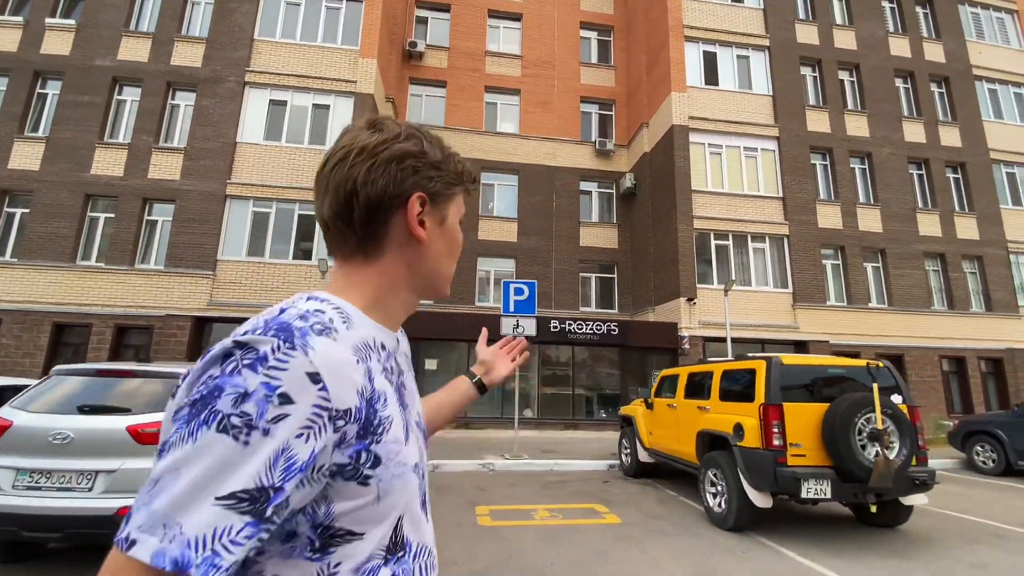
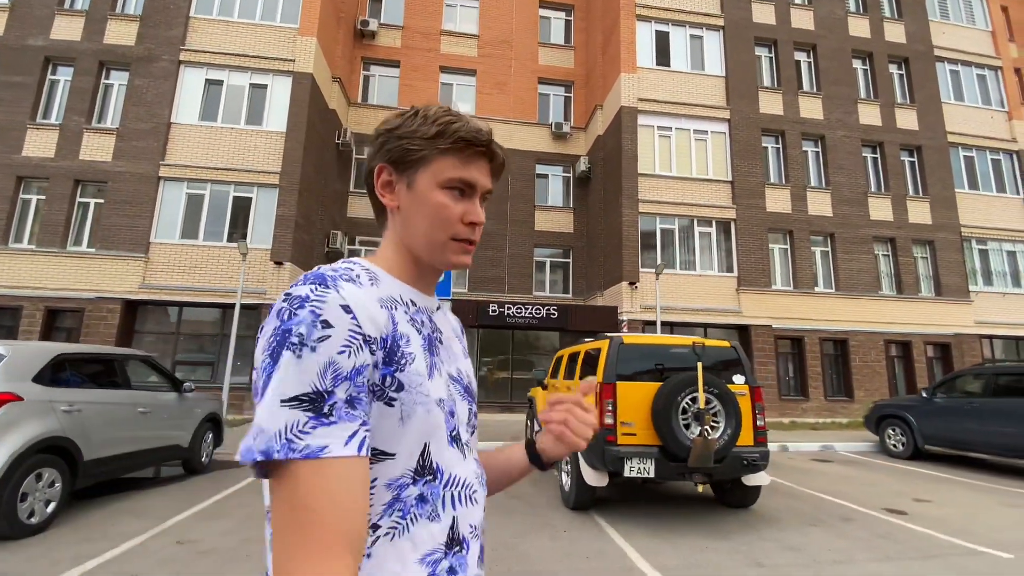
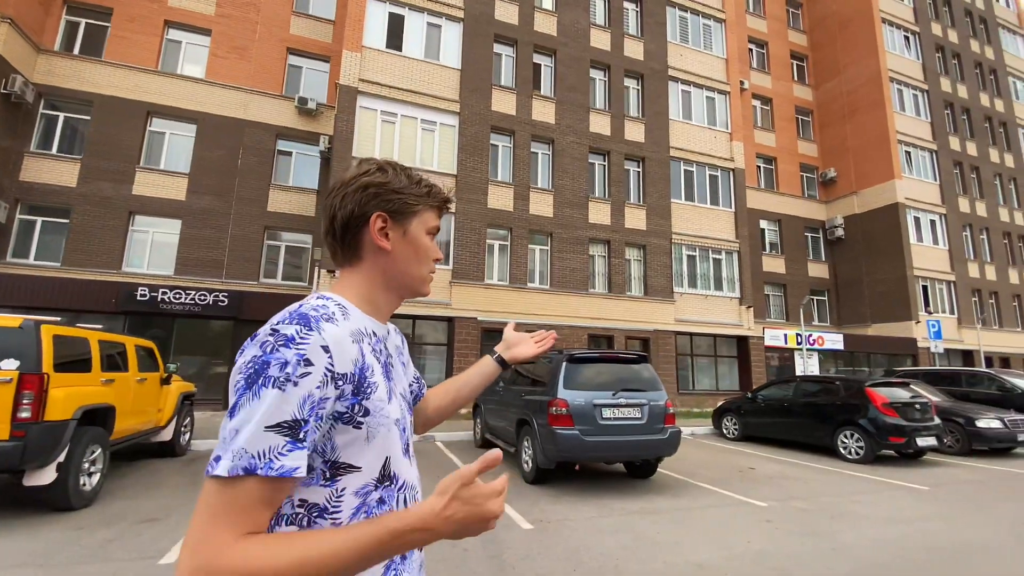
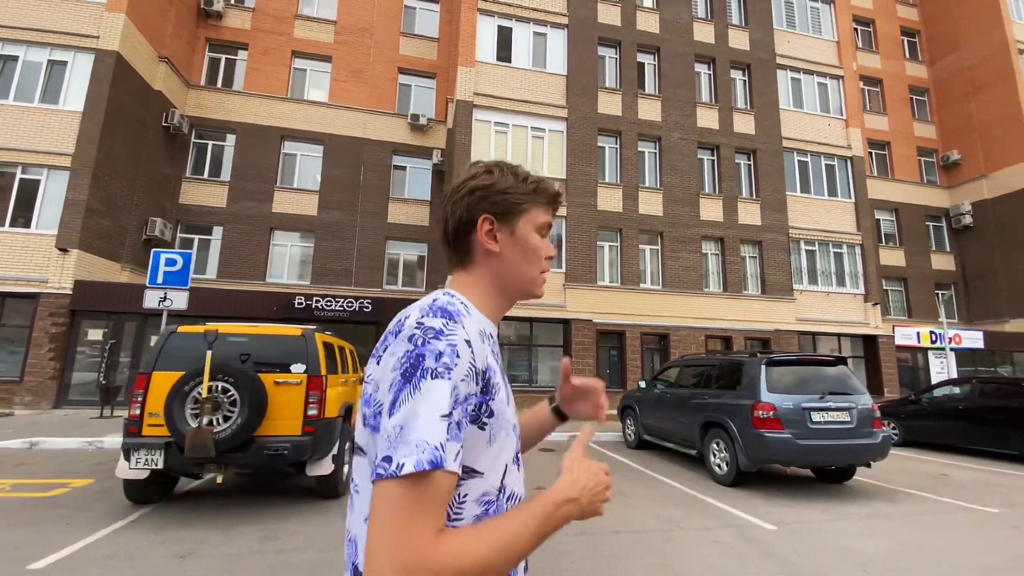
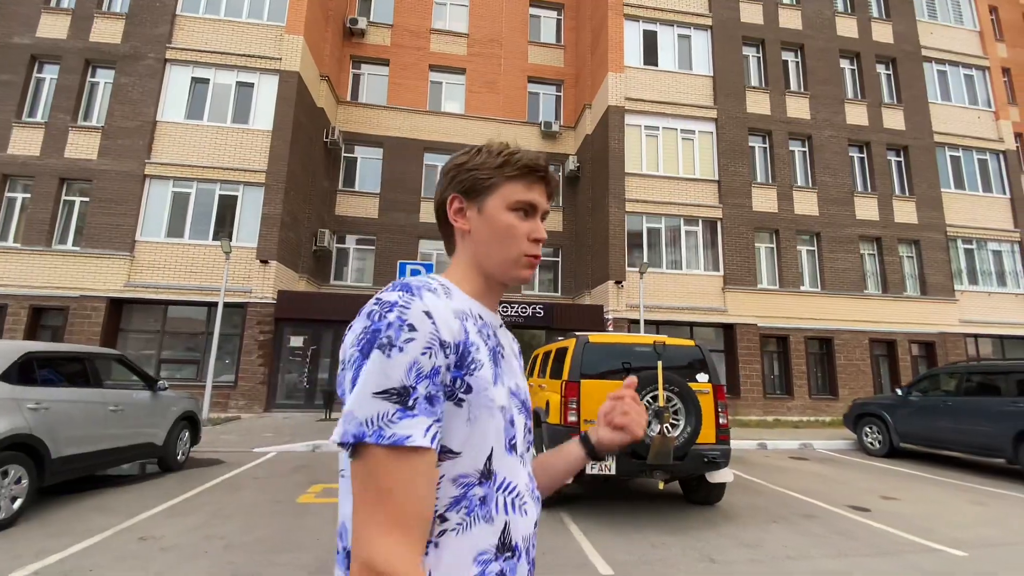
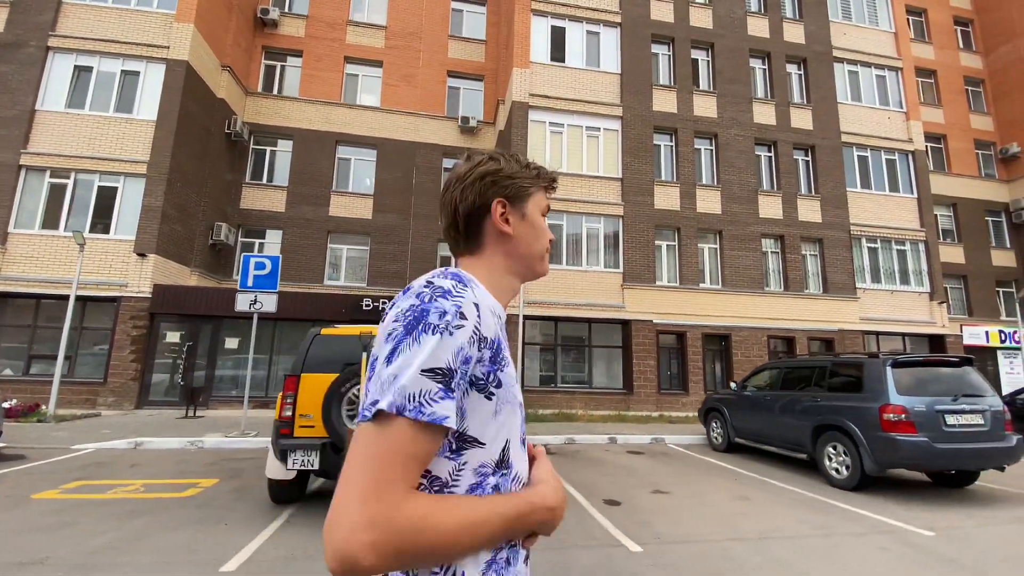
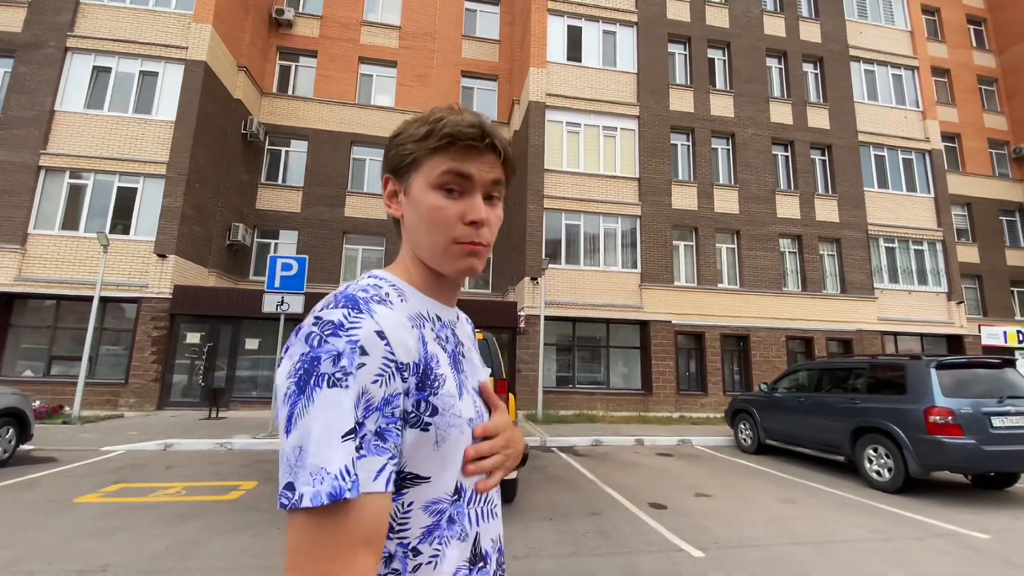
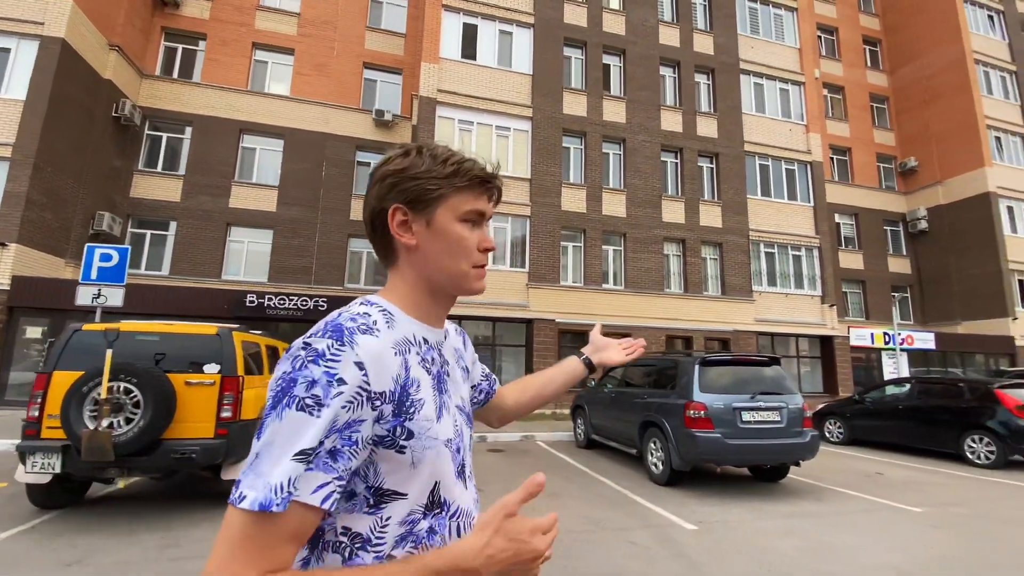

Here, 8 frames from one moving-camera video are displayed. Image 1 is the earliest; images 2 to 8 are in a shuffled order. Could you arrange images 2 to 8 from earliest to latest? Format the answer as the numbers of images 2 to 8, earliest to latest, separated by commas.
2, 5, 7, 6, 4, 8, 3
